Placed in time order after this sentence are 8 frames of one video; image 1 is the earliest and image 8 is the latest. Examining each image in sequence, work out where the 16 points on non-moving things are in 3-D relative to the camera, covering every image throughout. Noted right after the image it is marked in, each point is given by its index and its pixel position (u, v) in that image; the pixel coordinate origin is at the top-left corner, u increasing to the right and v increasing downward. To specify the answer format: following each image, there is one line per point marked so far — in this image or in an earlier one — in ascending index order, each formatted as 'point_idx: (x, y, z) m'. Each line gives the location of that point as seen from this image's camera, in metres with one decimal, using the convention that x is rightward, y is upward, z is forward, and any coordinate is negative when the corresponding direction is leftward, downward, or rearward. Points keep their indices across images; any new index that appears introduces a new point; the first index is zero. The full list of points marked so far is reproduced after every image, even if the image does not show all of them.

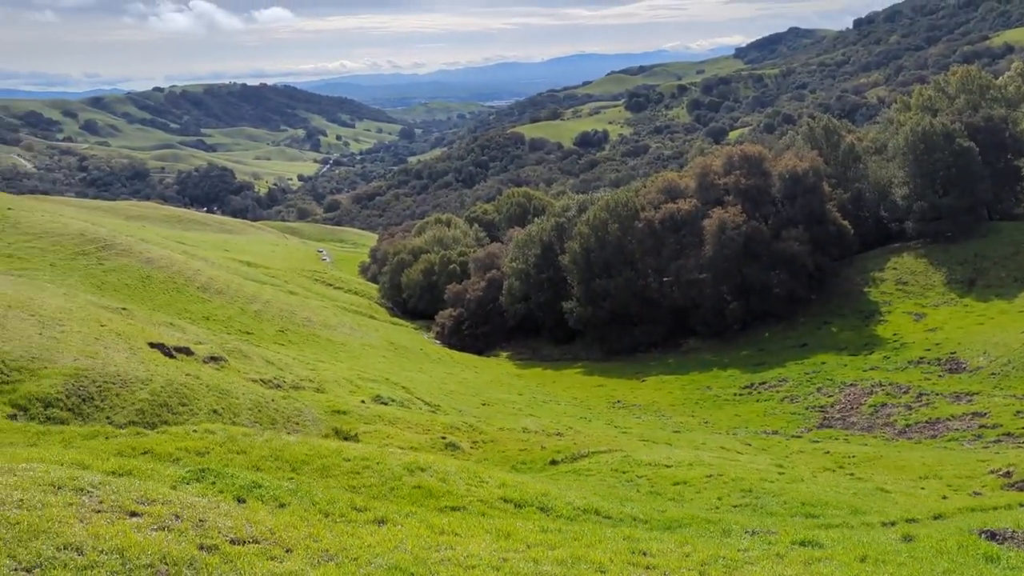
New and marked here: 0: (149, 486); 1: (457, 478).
0: (-4.9, -2.6, +11.2) m
1: (-1.3, -4.5, +19.9) m
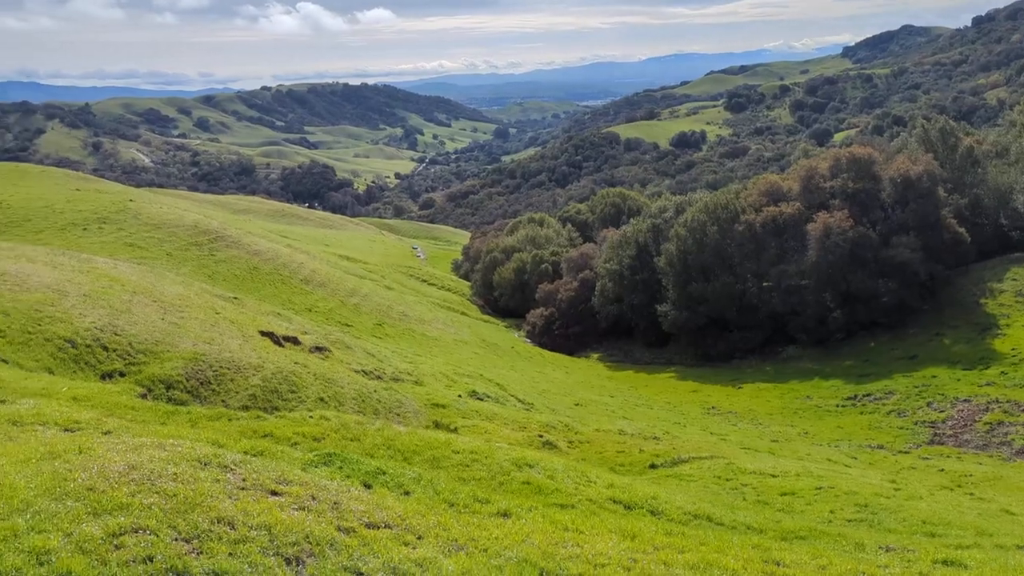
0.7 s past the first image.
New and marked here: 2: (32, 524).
0: (-3.2, -2.4, +11.6) m
1: (+1.3, -4.4, +19.9) m
2: (-4.1, -2.0, +7.2) m
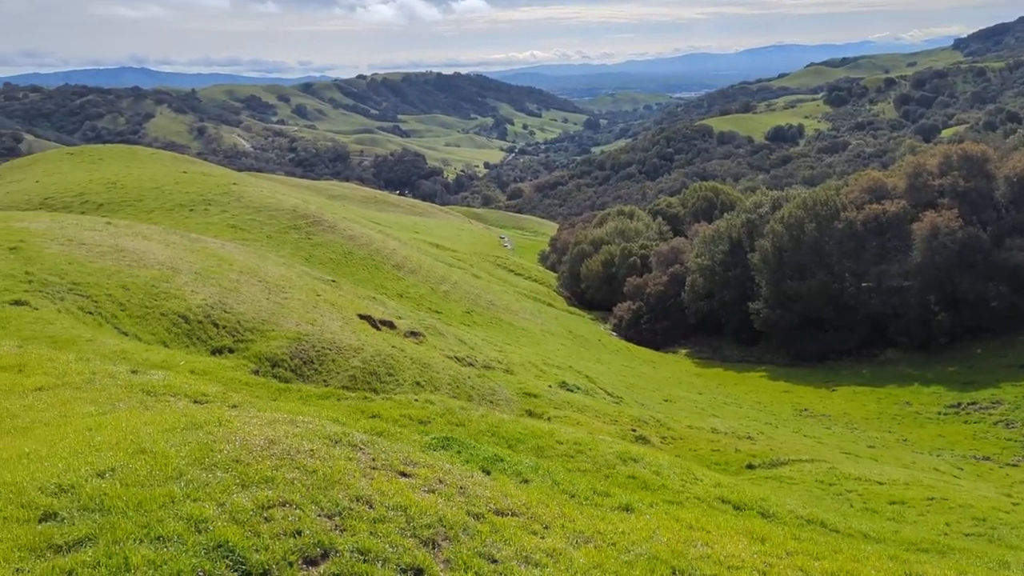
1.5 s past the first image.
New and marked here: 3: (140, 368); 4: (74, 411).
0: (-1.5, -2.2, +11.7) m
1: (+3.7, -4.3, +19.5) m
2: (-2.8, -1.8, +7.4) m
3: (-8.6, -1.7, +19.2) m
4: (-6.4, -1.8, +12.5) m
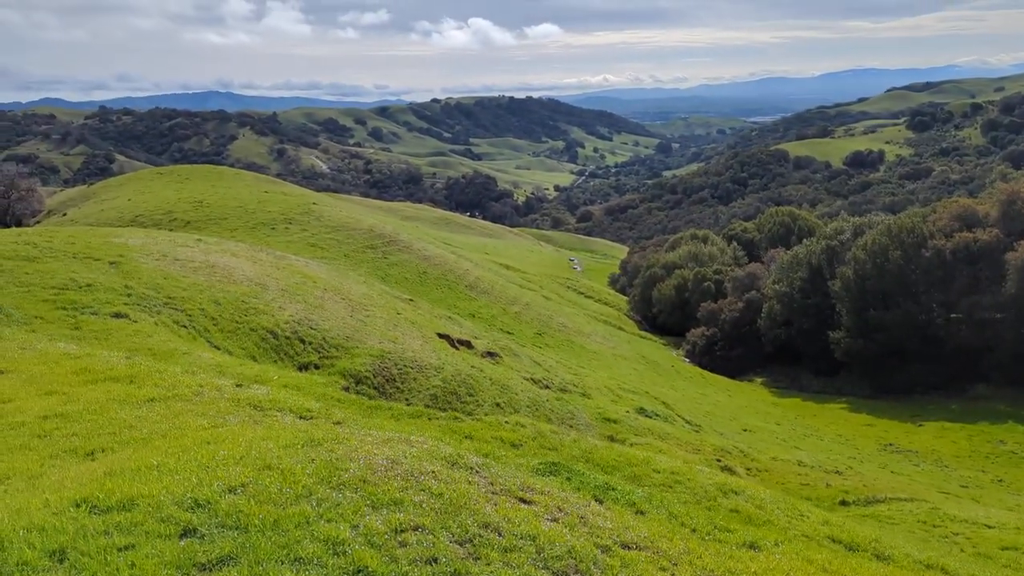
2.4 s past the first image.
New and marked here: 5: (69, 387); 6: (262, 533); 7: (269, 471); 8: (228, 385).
0: (0.0, -2.5, +11.4) m
1: (+5.8, -4.9, +18.7) m
2: (-1.6, -1.9, +7.2) m
3: (-6.4, -2.1, +19.5) m
4: (-4.8, -2.0, +12.6) m
5: (-8.1, -1.8, +15.6) m
6: (-2.0, -1.9, +6.7) m
7: (-2.4, -1.8, +8.3) m
8: (-5.8, -2.0, +17.4) m
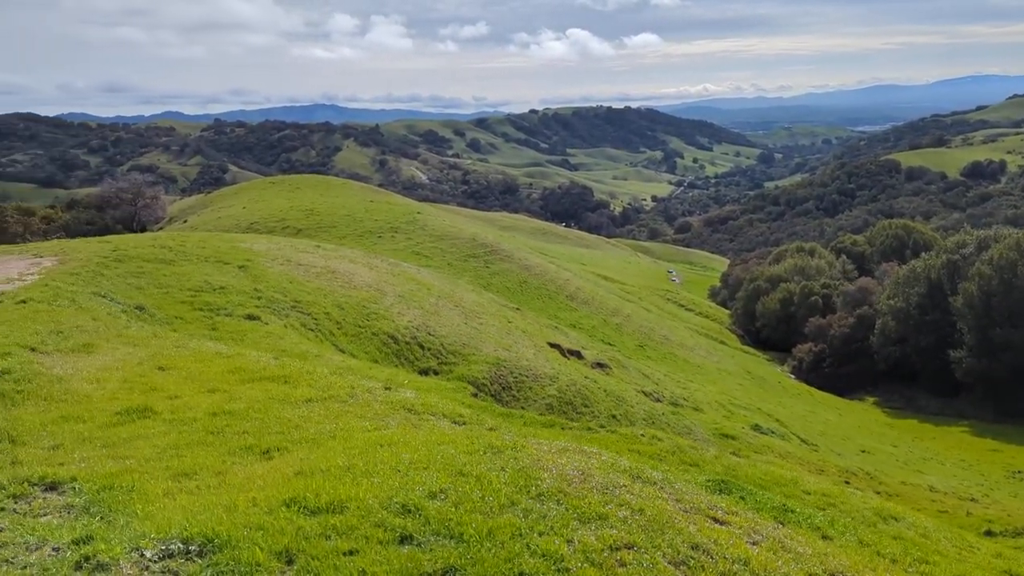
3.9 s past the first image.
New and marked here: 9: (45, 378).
0: (+2.3, -2.6, +10.8) m
1: (+8.8, -5.1, +17.4) m
2: (+0.2, -1.9, +6.9) m
3: (-3.2, -2.2, +19.6) m
4: (-2.4, -2.1, +12.6) m
5: (-5.3, -1.9, +15.9) m
6: (-0.2, -1.9, +6.4) m
7: (-0.5, -1.8, +8.0) m
8: (-2.8, -2.0, +17.5) m
9: (-8.6, -1.6, +15.5) m
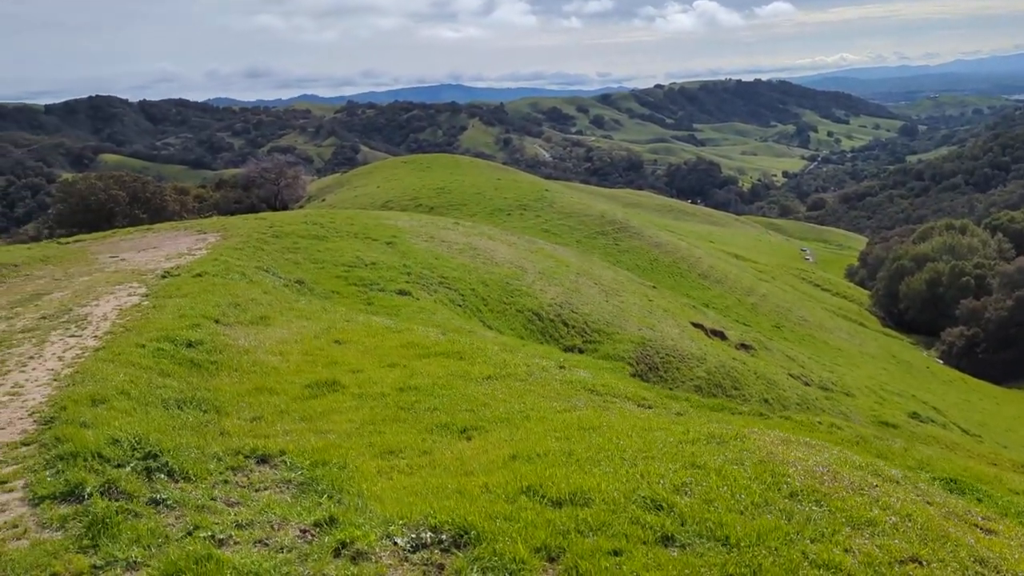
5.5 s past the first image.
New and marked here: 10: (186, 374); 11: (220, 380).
0: (+4.8, -2.3, +9.8) m
1: (+12.2, -4.8, +15.3) m
2: (+2.1, -1.8, +6.2) m
3: (+0.7, -1.6, +19.2) m
4: (+0.4, -1.7, +12.2) m
5: (-2.0, -1.4, +15.9) m
6: (+1.6, -1.8, +5.7) m
7: (+1.7, -1.6, +7.4) m
8: (+0.7, -1.5, +17.1) m
9: (-5.3, -1.2, +16.0) m
10: (-5.3, -1.4, +13.6) m
11: (-4.7, -1.5, +13.6) m
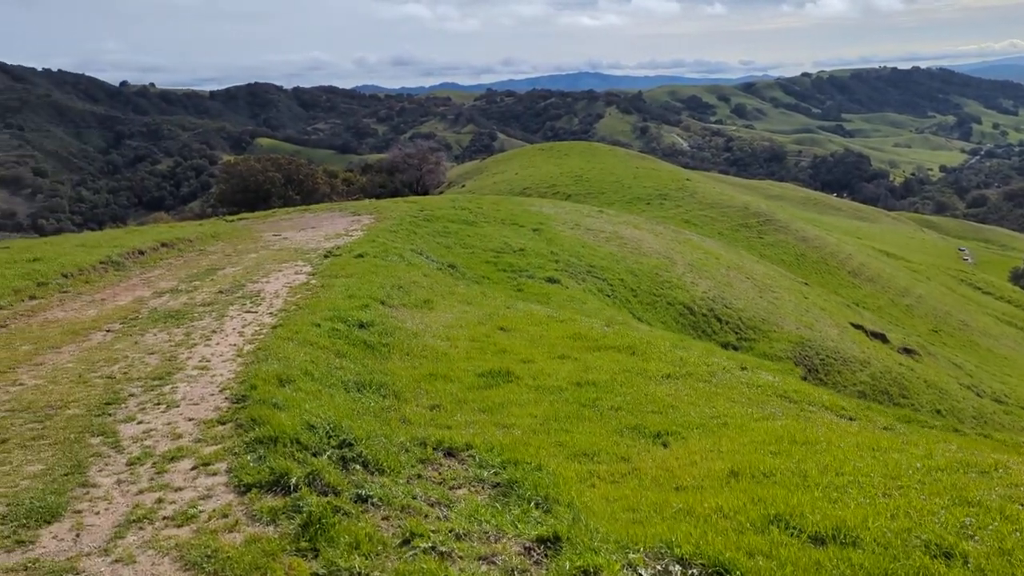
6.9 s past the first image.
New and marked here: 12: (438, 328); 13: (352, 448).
0: (+6.8, -2.4, +8.1) m
1: (+15.0, -5.1, +12.5) m
2: (+3.7, -1.8, +5.0) m
3: (+4.3, -1.5, +18.1) m
4: (+3.0, -1.6, +11.1) m
5: (+1.2, -1.2, +15.2) m
6: (+3.1, -1.8, +4.6) m
7: (+3.4, -1.6, +6.2) m
8: (+4.0, -1.4, +16.0) m
9: (-2.1, -0.8, +15.8) m
10: (-2.4, -1.1, +13.4) m
11: (-1.9, -1.2, +13.4) m
12: (-1.5, -0.8, +16.7) m
13: (-1.5, -1.5, +7.8) m
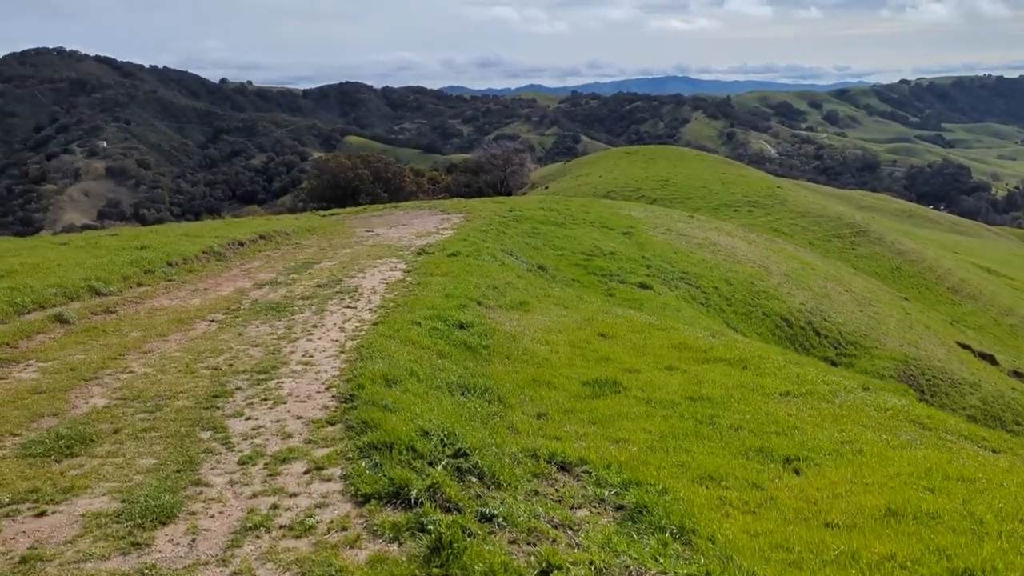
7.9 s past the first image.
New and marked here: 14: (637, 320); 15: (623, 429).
0: (+7.9, -2.7, +6.9) m
1: (+16.3, -5.8, +10.5) m
2: (+4.4, -2.0, +4.0) m
3: (+6.4, -1.7, +17.0) m
4: (+4.3, -1.8, +10.2) m
5: (+3.0, -1.3, +14.5) m
6: (+3.9, -2.0, +3.7) m
7: (+4.3, -1.8, +5.3) m
8: (+5.9, -1.7, +15.0) m
9: (-0.2, -0.8, +15.3) m
10: (-0.8, -1.1, +13.1) m
11: (-0.3, -1.2, +12.9) m
12: (+0.5, -0.8, +16.2) m
13: (-0.4, -1.5, +7.4) m
14: (+2.9, -0.7, +19.7) m
15: (+1.3, -1.7, +10.2) m
